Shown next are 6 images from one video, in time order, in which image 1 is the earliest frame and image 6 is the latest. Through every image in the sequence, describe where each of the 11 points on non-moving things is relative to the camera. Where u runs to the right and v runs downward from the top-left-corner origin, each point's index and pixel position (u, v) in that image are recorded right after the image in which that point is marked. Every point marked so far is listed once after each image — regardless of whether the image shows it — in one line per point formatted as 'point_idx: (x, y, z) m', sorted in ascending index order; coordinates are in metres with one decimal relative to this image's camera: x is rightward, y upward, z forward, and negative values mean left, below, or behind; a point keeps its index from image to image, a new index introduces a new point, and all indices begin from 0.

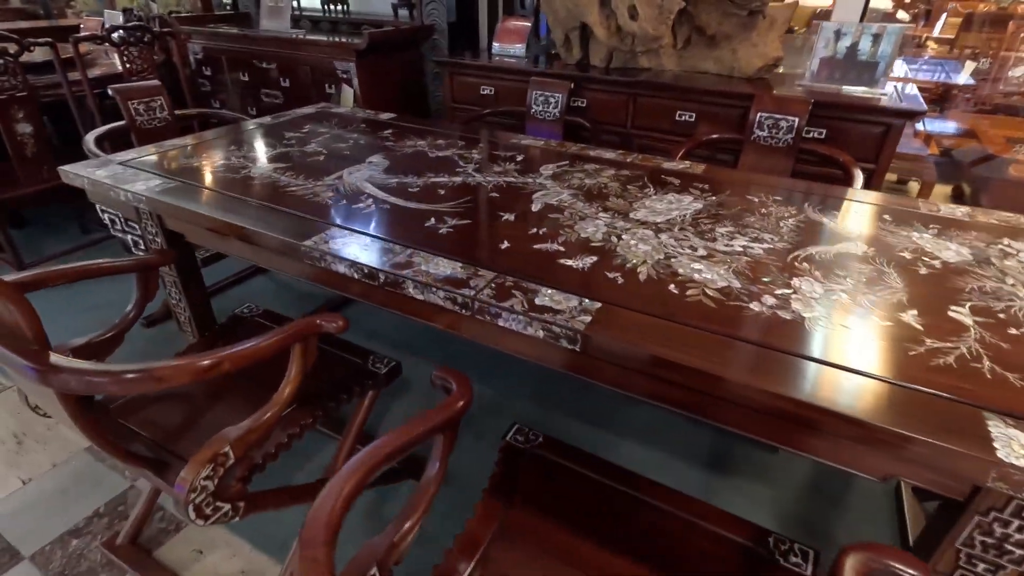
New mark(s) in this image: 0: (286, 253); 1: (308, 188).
0: (-0.5, +0.1, +1.2) m
1: (-0.6, +0.3, +1.4) m
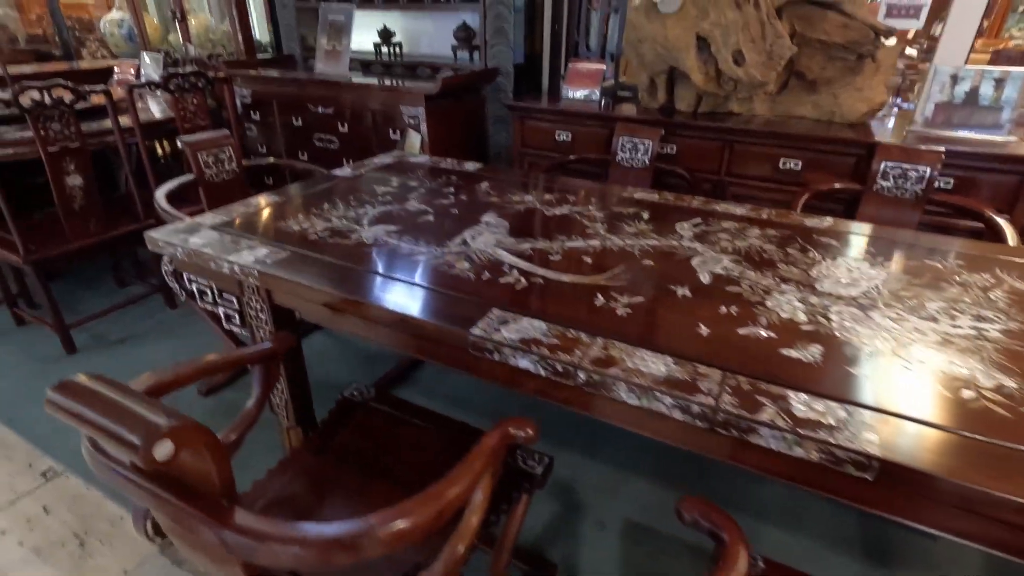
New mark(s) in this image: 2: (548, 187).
0: (-0.1, -0.1, +1.1) m
1: (-0.2, +0.1, +1.3) m
2: (+0.1, +0.3, +1.8) m
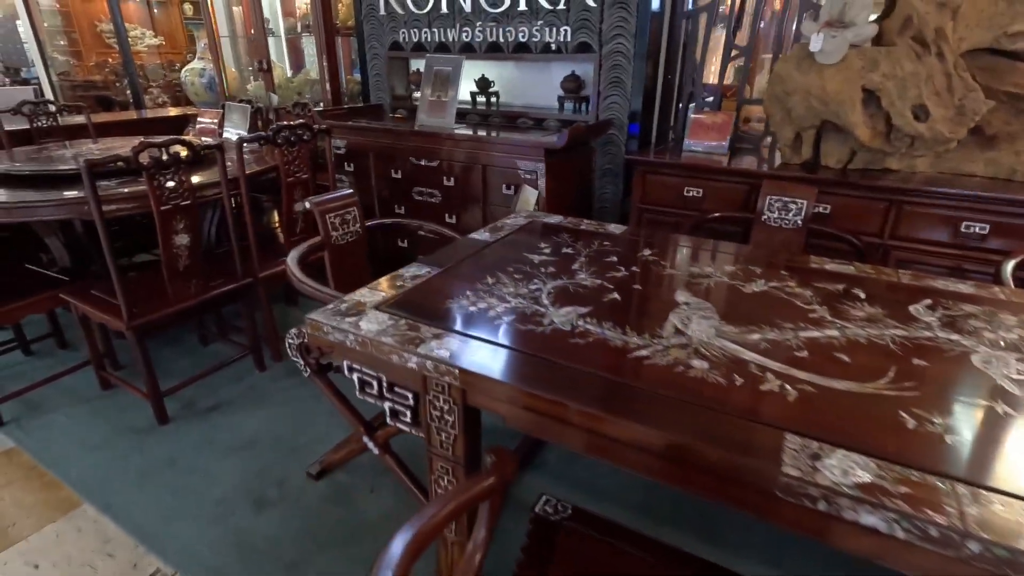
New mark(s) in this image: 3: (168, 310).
0: (+0.3, -0.3, +0.8) m
1: (+0.3, -0.1, +1.1) m
2: (+0.6, +0.1, +1.6) m
3: (-1.3, -0.1, +2.0) m
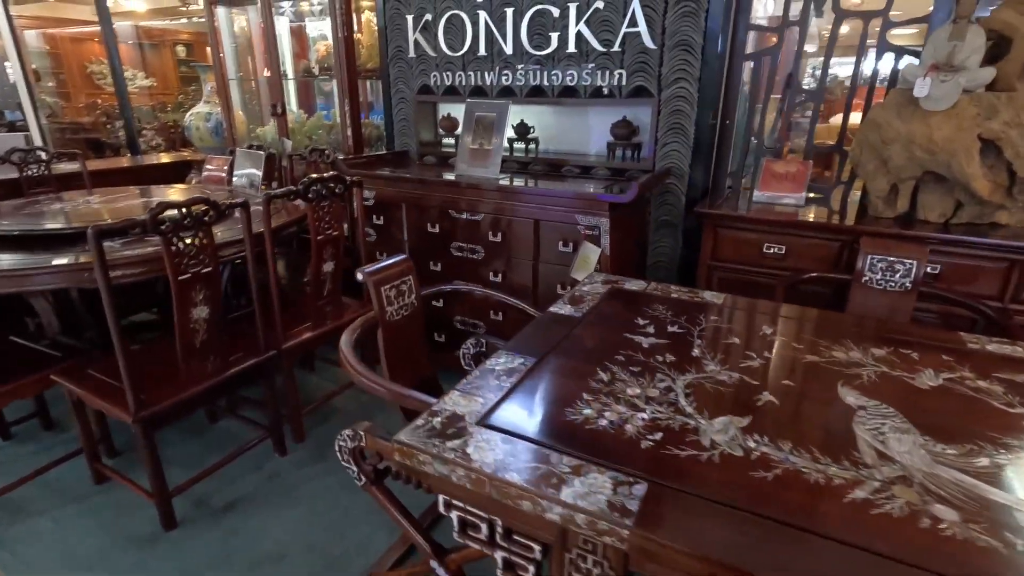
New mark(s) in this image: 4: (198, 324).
0: (+0.6, -0.4, +0.6) m
1: (+0.5, -0.3, +0.8) m
2: (+0.8, -0.1, +1.4) m
3: (-1.0, -0.3, +1.7) m
4: (-1.0, -0.1, +1.7) m
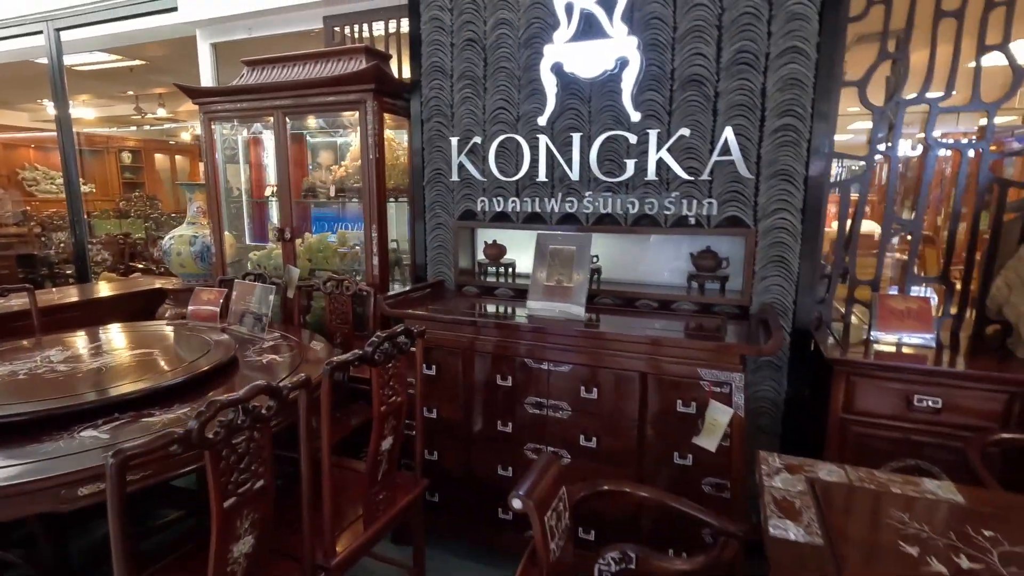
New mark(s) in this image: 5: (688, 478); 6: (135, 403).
0: (+1.1, -0.7, +0.2) m
1: (+1.0, -0.6, +0.4) m
2: (+1.3, -0.5, +1.0) m
3: (-0.6, -0.8, +1.1) m
4: (-0.6, -0.6, +1.2) m
5: (+0.6, -0.6, +1.7) m
6: (-1.1, -0.4, +1.6) m
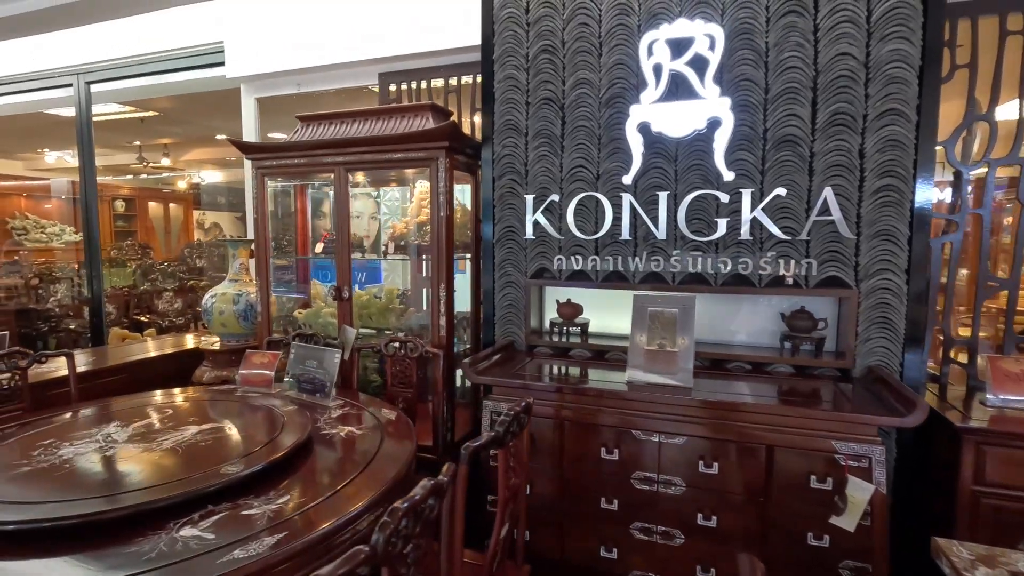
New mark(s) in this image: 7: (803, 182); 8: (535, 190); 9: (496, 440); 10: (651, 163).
0: (+1.5, -0.8, +0.1) m
1: (+1.4, -0.7, +0.3) m
2: (+1.7, -0.6, +0.9) m
3: (-0.3, -1.0, +0.9) m
4: (-0.2, -0.8, +1.0) m
5: (+0.9, -0.8, +1.6) m
6: (-0.8, -0.6, +1.5) m
7: (+1.1, +0.4, +2.0) m
8: (+0.1, +0.4, +2.3) m
9: (0.0, -0.4, +1.3) m
10: (+0.6, +0.5, +2.1) m
